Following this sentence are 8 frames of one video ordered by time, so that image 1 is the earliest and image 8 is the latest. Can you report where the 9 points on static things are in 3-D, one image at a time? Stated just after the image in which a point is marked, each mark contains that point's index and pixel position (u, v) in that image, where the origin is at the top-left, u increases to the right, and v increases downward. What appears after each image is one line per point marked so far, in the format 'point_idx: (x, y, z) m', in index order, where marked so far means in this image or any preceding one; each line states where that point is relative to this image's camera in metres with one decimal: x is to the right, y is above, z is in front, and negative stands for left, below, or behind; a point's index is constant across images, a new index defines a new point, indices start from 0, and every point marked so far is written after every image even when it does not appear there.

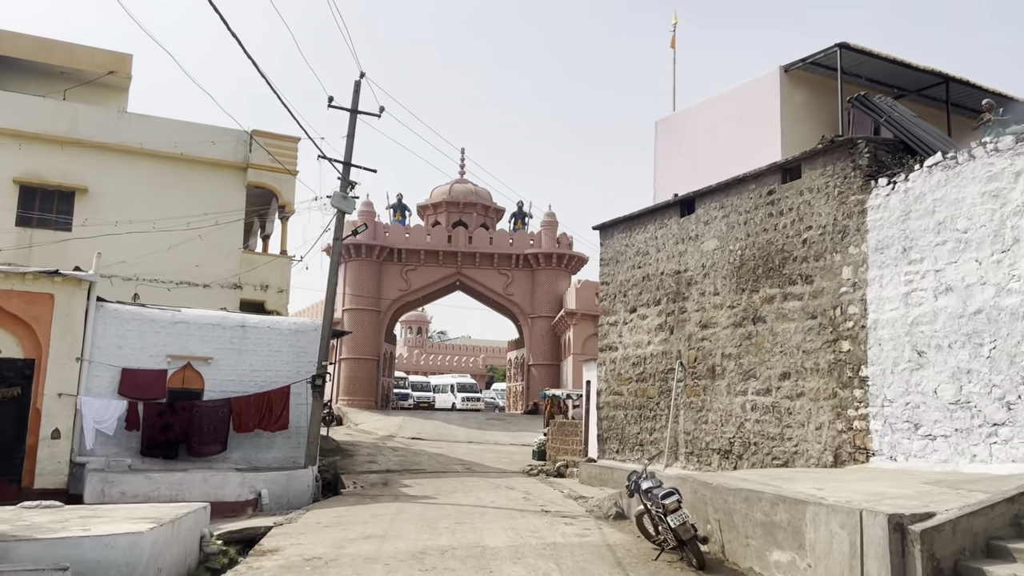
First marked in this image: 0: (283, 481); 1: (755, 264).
0: (-2.7, -2.3, +9.9) m
1: (+2.7, +0.3, +9.4) m
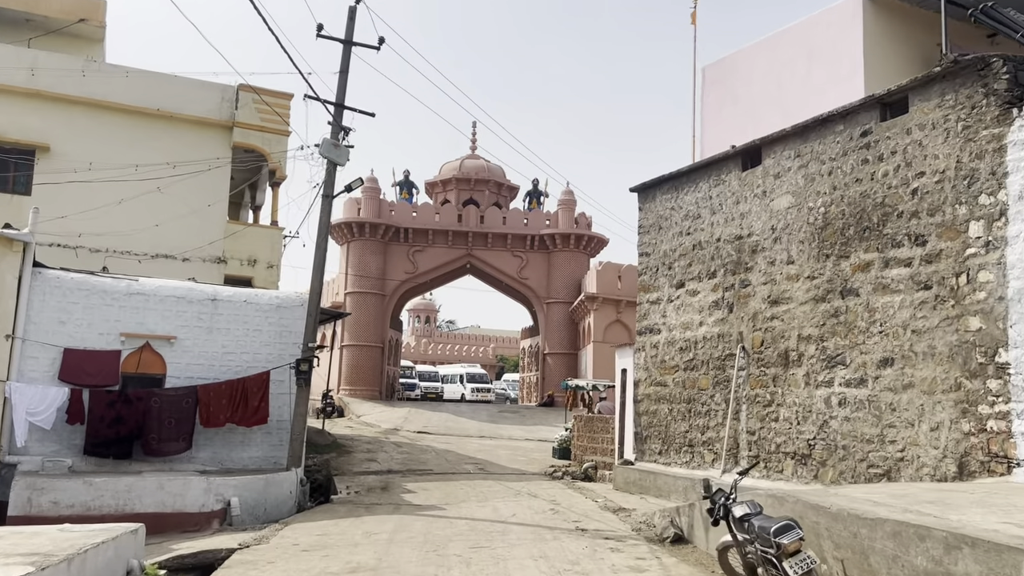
0: (-2.4, -1.9, +8.1) m
1: (+3.0, +0.6, +7.5) m
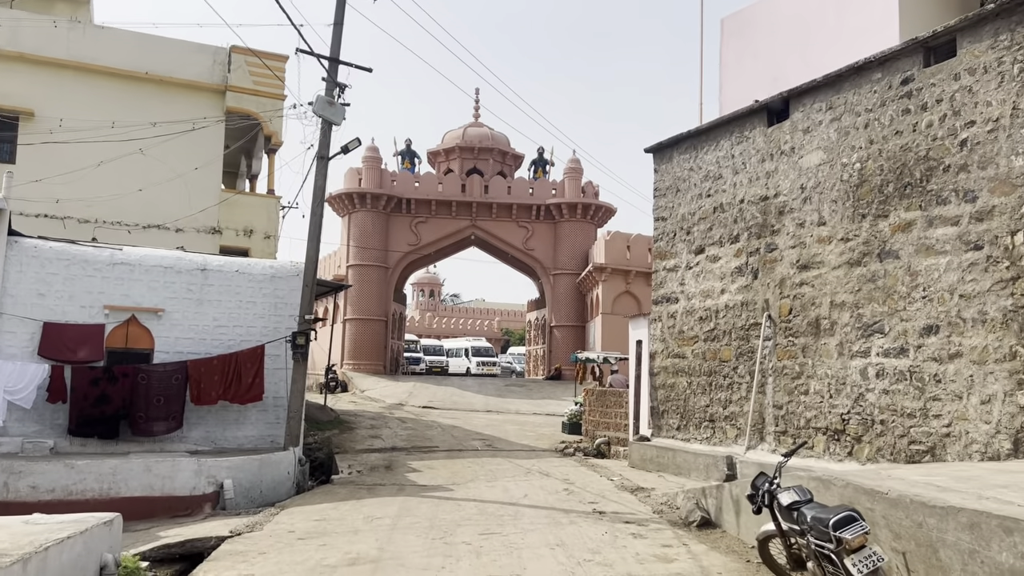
0: (-2.3, -1.6, +7.6) m
1: (+3.0, +0.9, +6.9) m
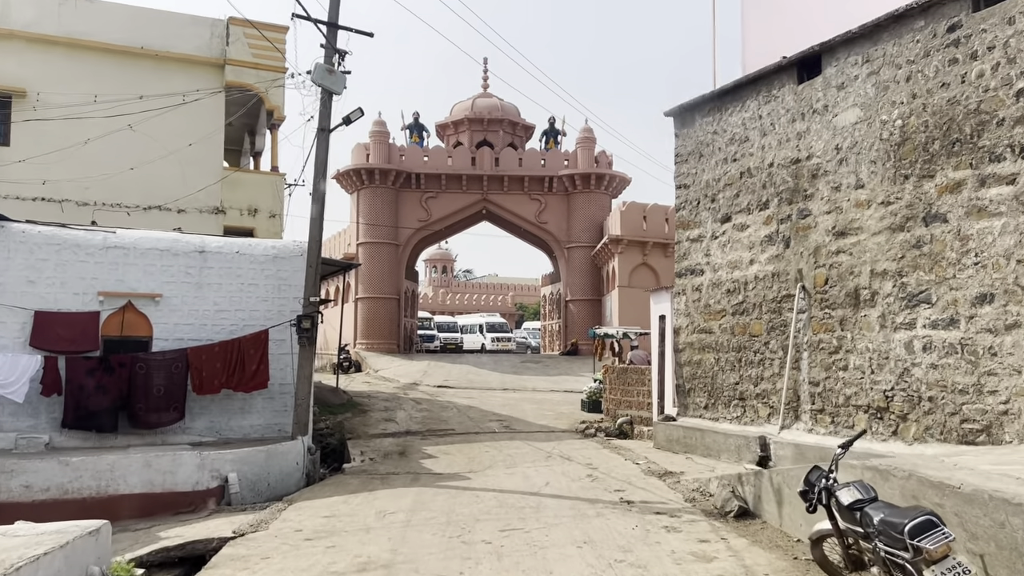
0: (-2.2, -1.5, +7.2) m
1: (+3.1, +1.1, +6.4) m
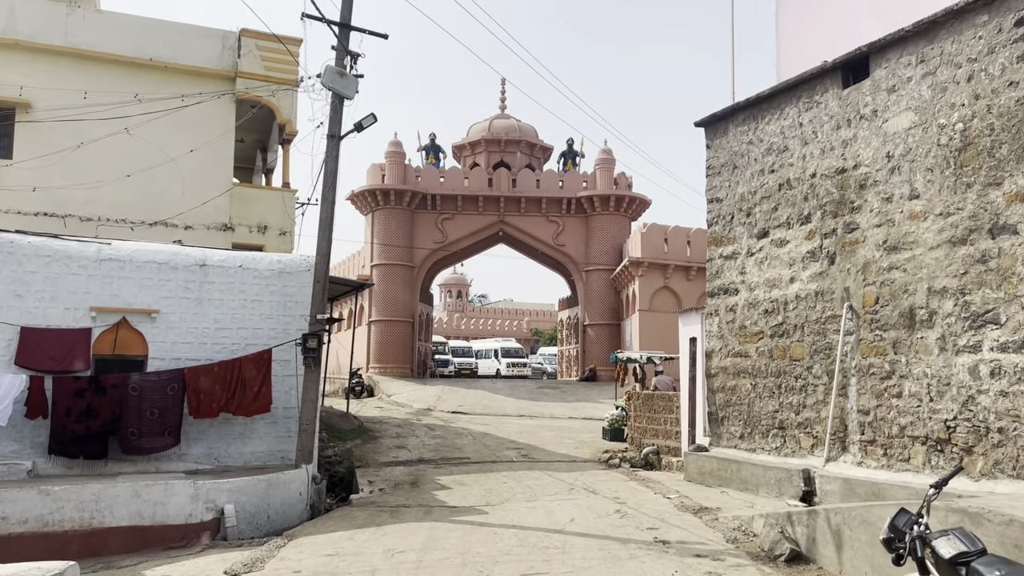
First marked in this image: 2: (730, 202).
0: (-2.0, -1.6, +6.7) m
1: (+3.3, +1.0, +5.8) m
2: (+2.2, +0.9, +8.4) m
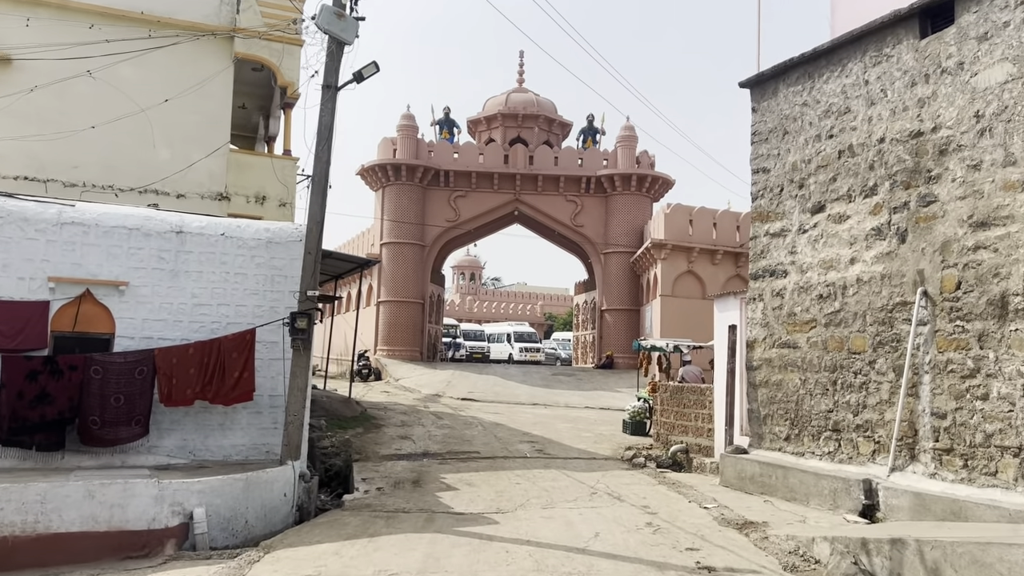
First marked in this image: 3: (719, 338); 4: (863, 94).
0: (-1.9, -1.4, +5.8) m
1: (+3.4, +1.1, +4.8) m
2: (+2.3, +1.0, +7.4) m
3: (+2.0, -0.5, +8.3) m
4: (+2.8, +1.5, +6.6) m
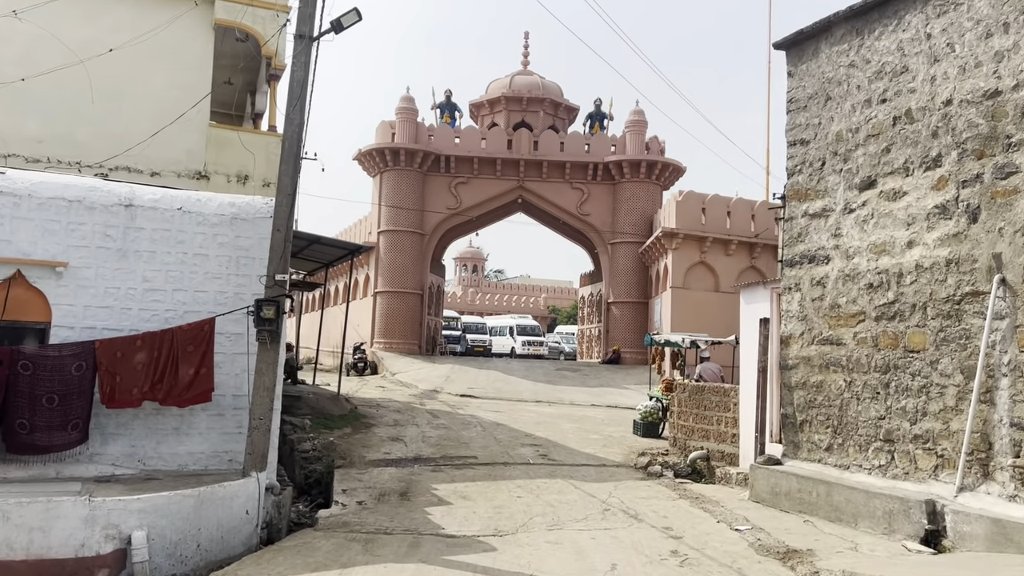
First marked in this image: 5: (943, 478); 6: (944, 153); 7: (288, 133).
0: (-1.9, -1.3, +4.9) m
1: (+3.5, +1.2, +3.9) m
2: (+2.4, +1.1, +6.5) m
3: (+2.0, -0.4, +7.3) m
4: (+2.8, +1.6, +5.7) m
5: (+2.7, -1.2, +5.2) m
6: (+2.8, +0.9, +5.5) m
7: (-1.5, +1.0, +5.7) m
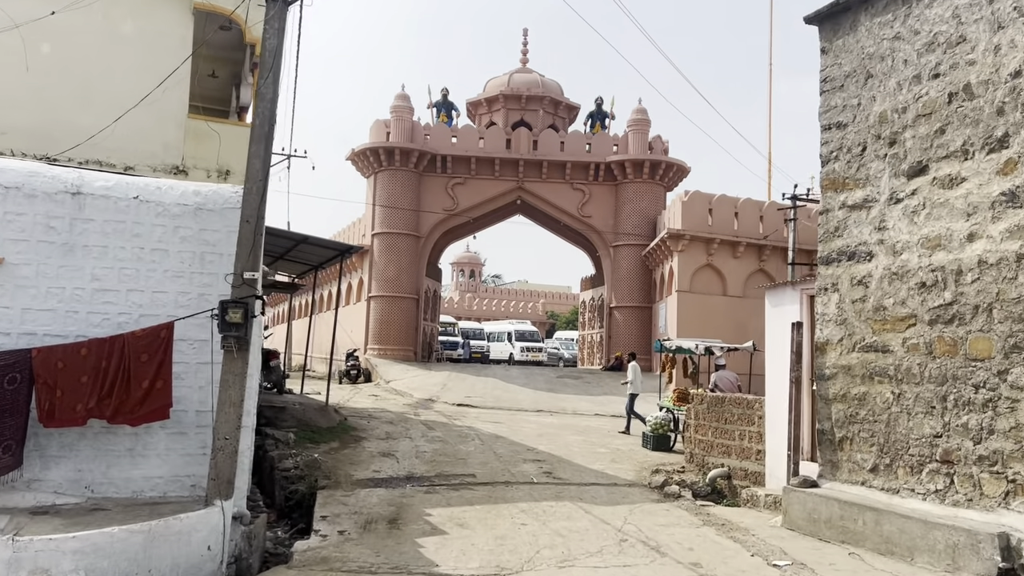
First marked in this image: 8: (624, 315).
0: (-1.9, -1.3, +4.2) m
1: (+3.5, +1.2, +3.2) m
2: (+2.4, +1.1, +5.8) m
3: (+2.1, -0.4, +6.6) m
4: (+2.8, +1.6, +5.0) m
5: (+2.7, -1.2, +4.5) m
6: (+2.8, +0.9, +4.8) m
7: (-1.5, +1.0, +4.9) m
8: (+2.7, -0.6, +19.8) m
